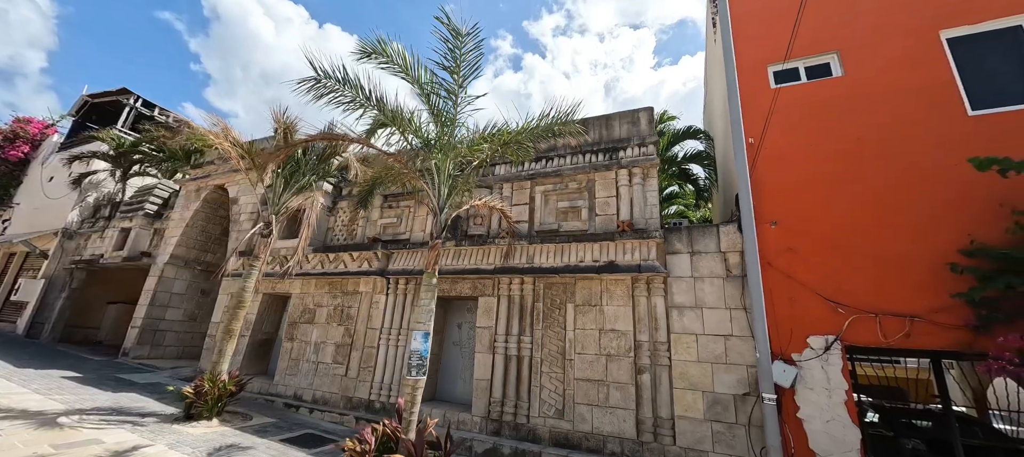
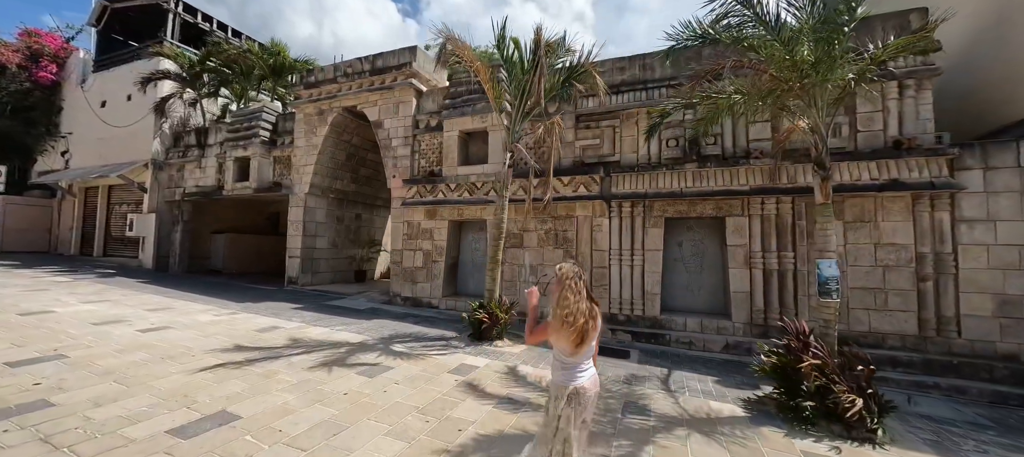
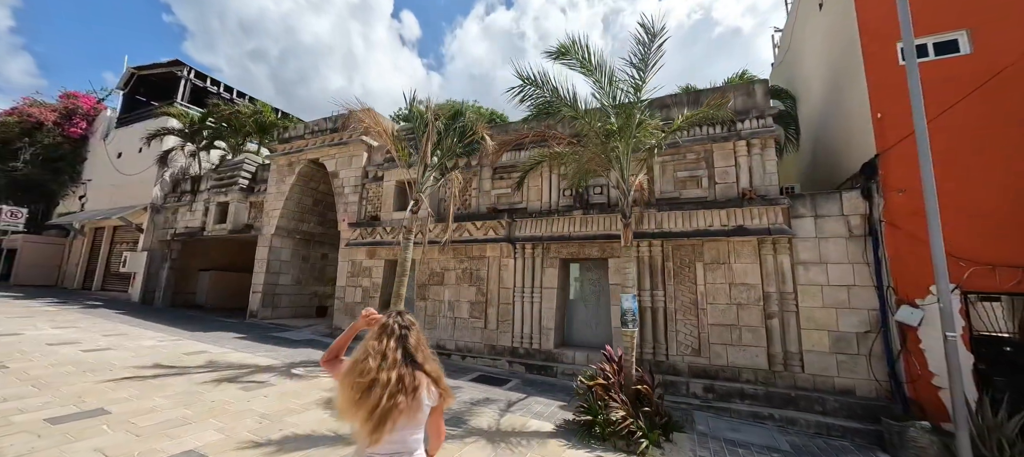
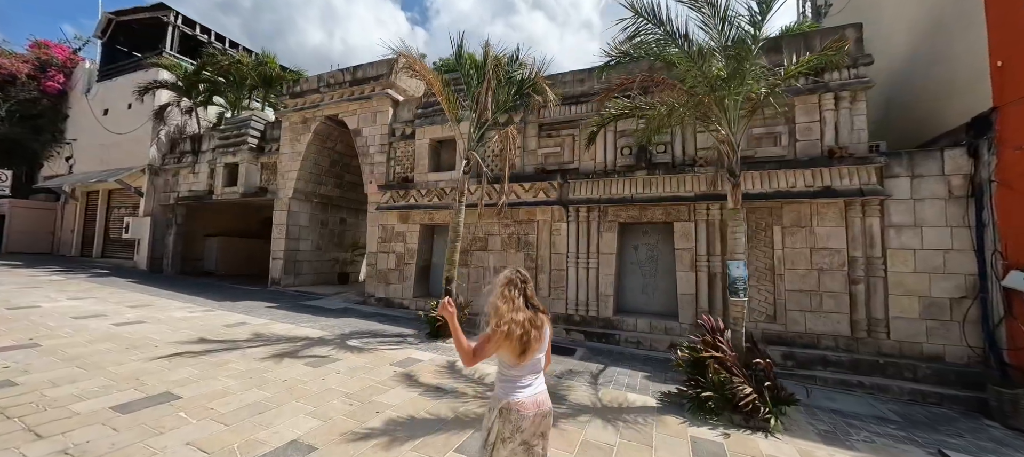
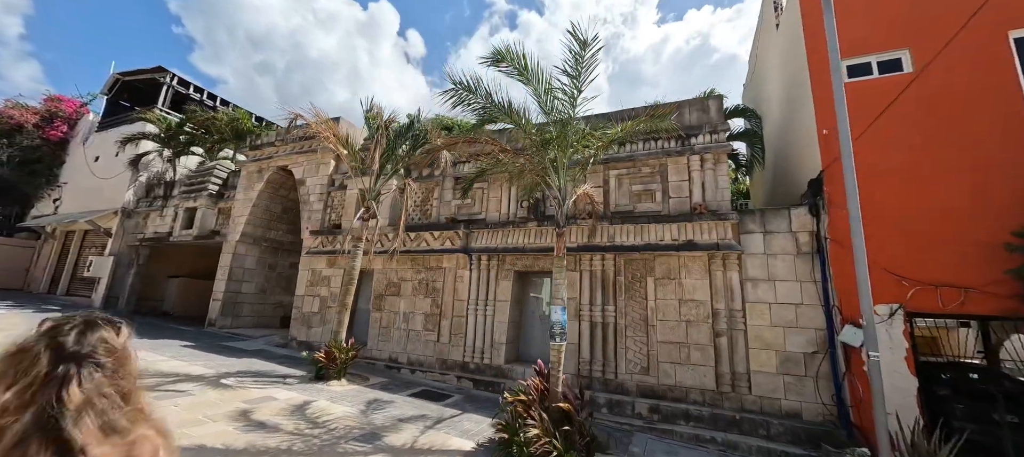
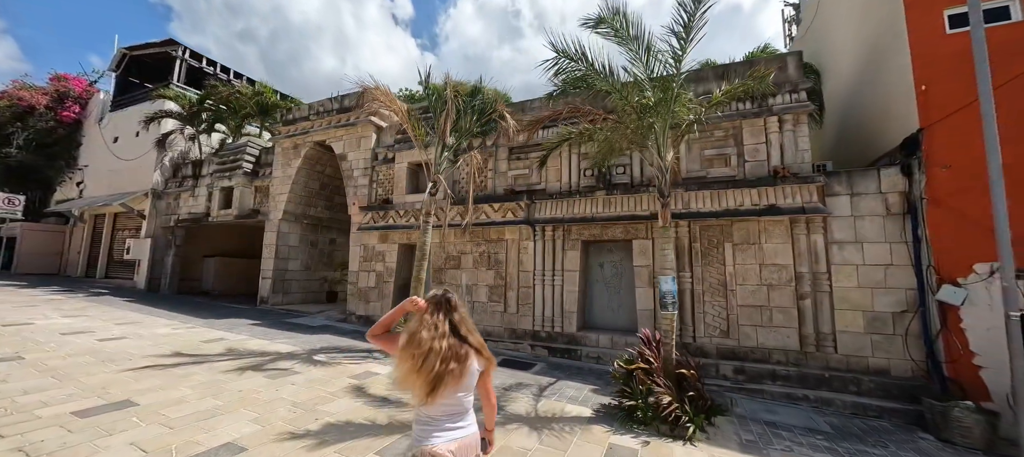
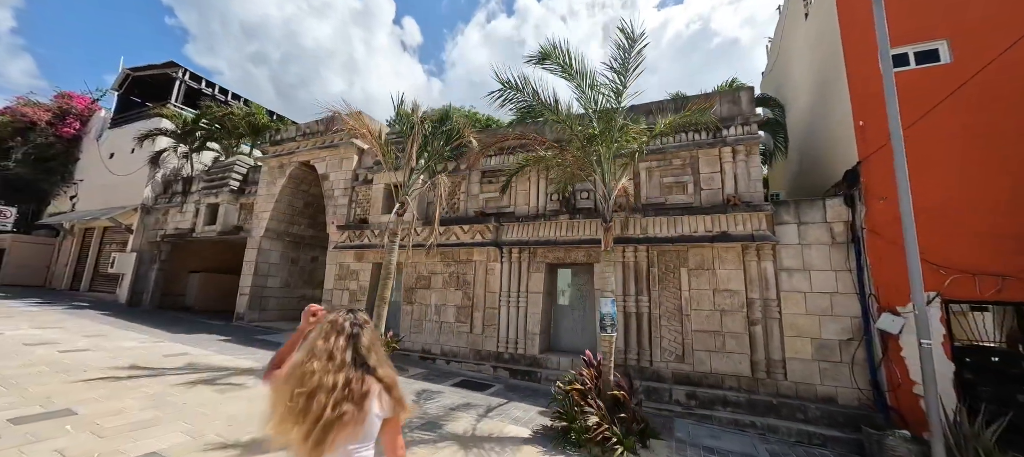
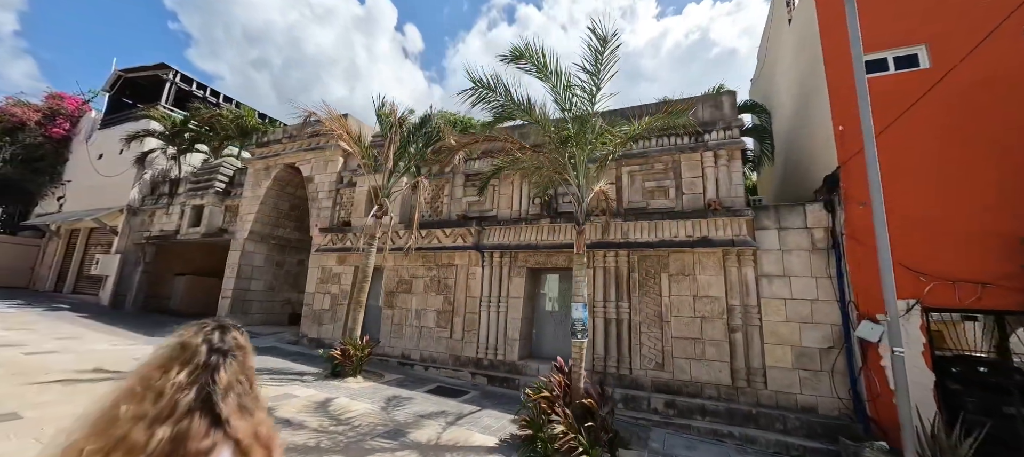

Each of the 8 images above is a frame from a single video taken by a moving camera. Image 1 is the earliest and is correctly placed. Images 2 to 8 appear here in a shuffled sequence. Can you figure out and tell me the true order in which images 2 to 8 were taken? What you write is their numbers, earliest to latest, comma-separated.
5, 8, 7, 3, 6, 4, 2
